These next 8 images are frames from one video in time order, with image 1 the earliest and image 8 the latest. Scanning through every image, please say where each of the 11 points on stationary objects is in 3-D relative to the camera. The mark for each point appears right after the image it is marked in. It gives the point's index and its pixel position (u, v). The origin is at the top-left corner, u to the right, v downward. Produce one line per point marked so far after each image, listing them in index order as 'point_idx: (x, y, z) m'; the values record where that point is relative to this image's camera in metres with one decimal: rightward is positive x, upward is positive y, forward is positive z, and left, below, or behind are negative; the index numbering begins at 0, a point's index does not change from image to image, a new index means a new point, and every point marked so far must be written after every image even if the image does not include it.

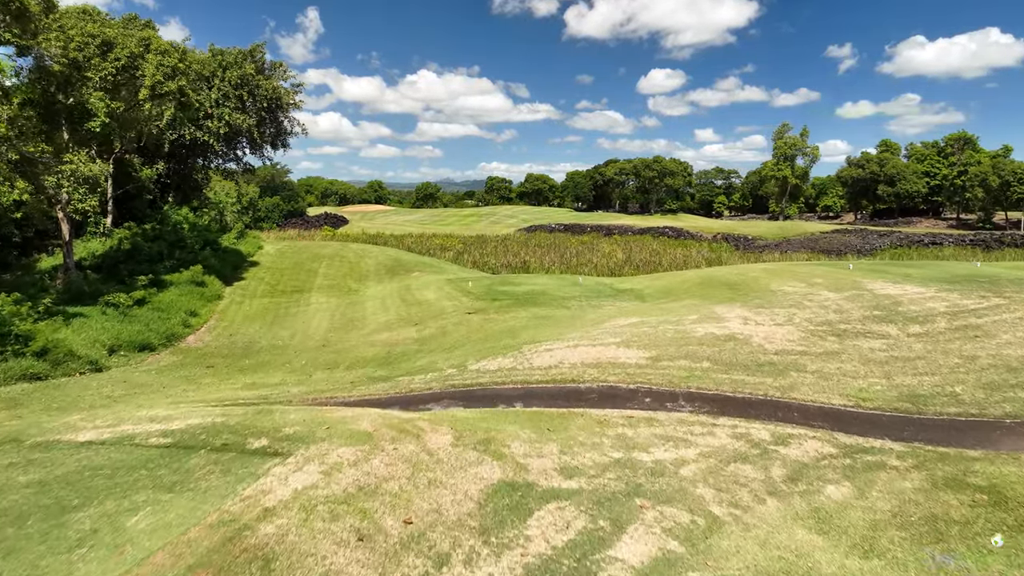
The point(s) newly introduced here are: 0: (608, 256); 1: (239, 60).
0: (+2.6, +0.9, +19.0) m
1: (-4.7, +3.9, +12.0) m
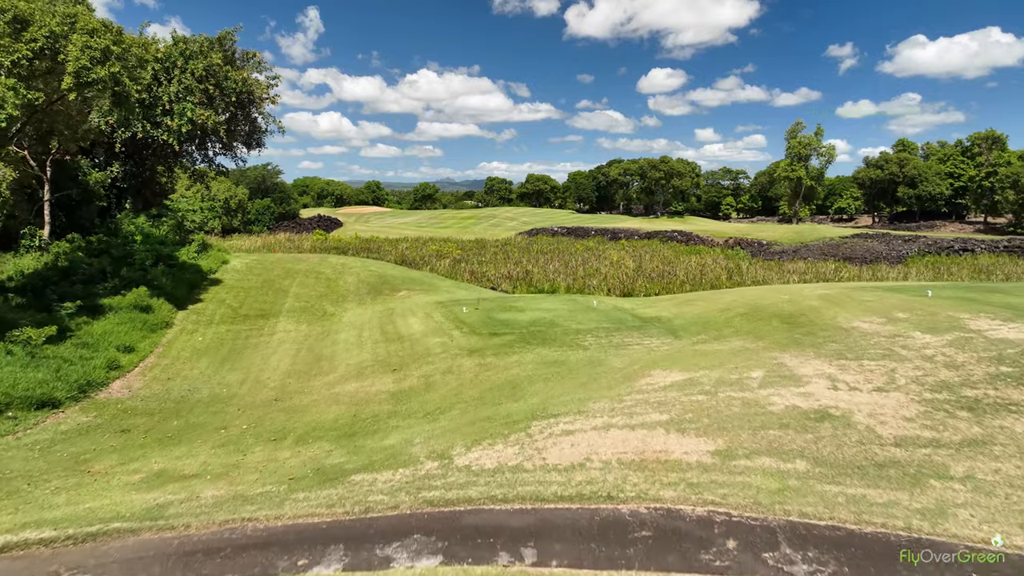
0: (+2.7, +0.6, +17.6) m
1: (-4.7, +3.7, +10.6) m
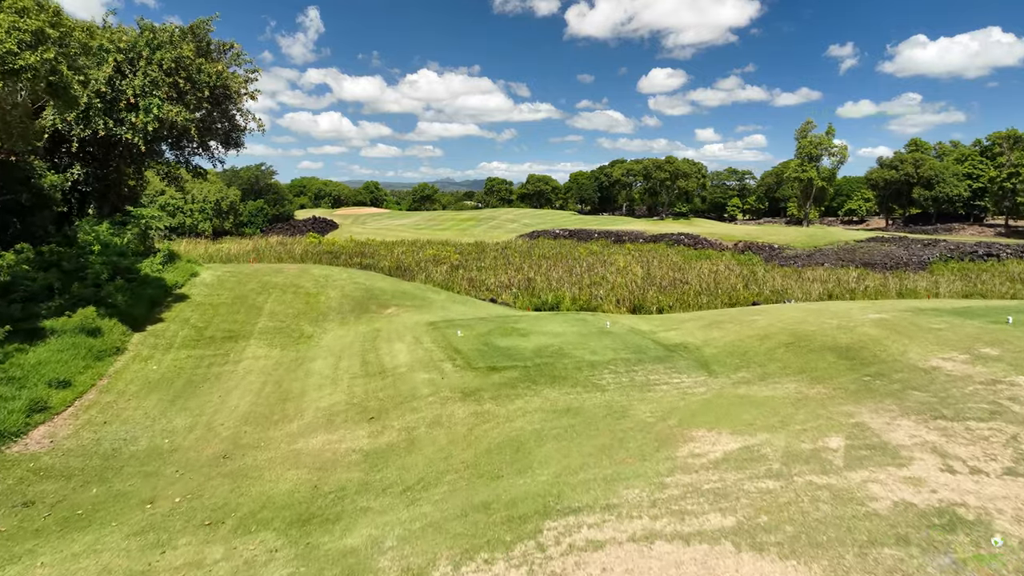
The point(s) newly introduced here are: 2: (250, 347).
0: (+2.7, +0.4, +16.6) m
1: (-4.7, +3.5, +9.6) m
2: (-2.6, -0.6, +7.0) m
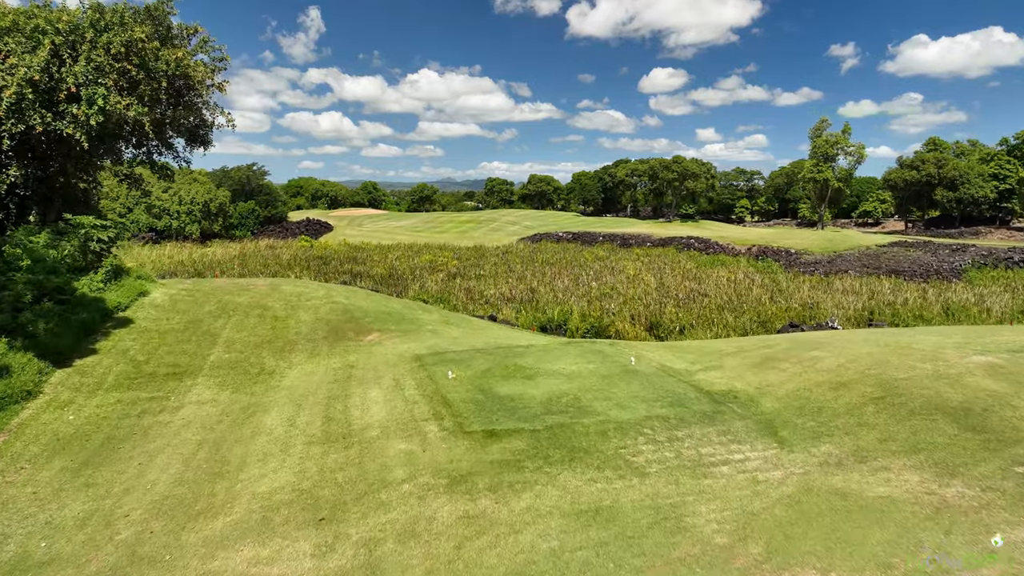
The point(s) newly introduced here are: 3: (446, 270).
0: (+2.7, +0.2, +15.4) m
1: (-4.6, +3.2, +8.4) m
2: (-2.6, -0.8, +5.8) m
3: (-1.7, +0.4, +17.7) m
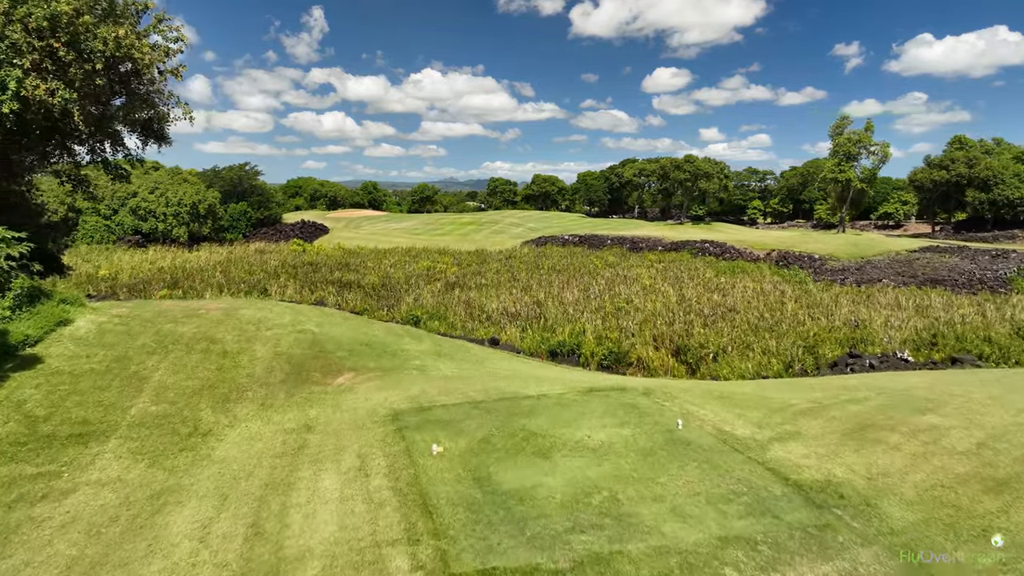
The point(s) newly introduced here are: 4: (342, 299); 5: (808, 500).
0: (+2.8, -0.1, +13.9) m
1: (-4.6, +3.0, +7.0) m
2: (-2.6, -1.1, +4.4) m
3: (-1.6, +0.2, +16.3) m
4: (-3.3, -0.2, +13.3) m
5: (+1.4, -1.0, +3.2) m
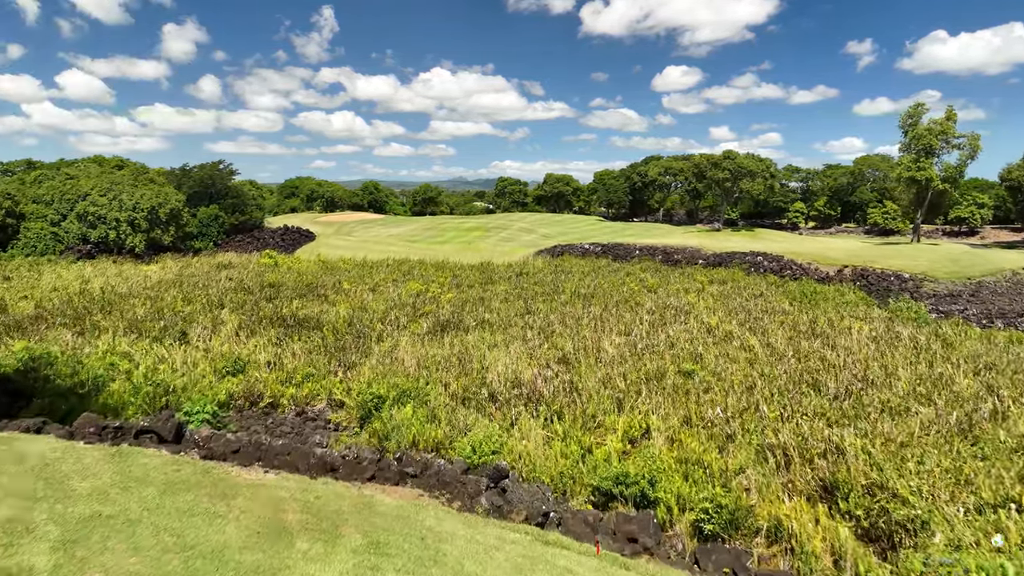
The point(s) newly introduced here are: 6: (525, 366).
0: (+3.0, -0.7, +9.8) m
1: (-4.5, +2.4, +3.0) m
2: (-2.5, -1.7, +0.3) m
3: (-1.3, -0.4, +12.2) m
4: (-3.1, -0.8, +9.3) m
5: (+1.5, -1.6, -0.8) m
6: (+0.2, -0.9, +8.6) m
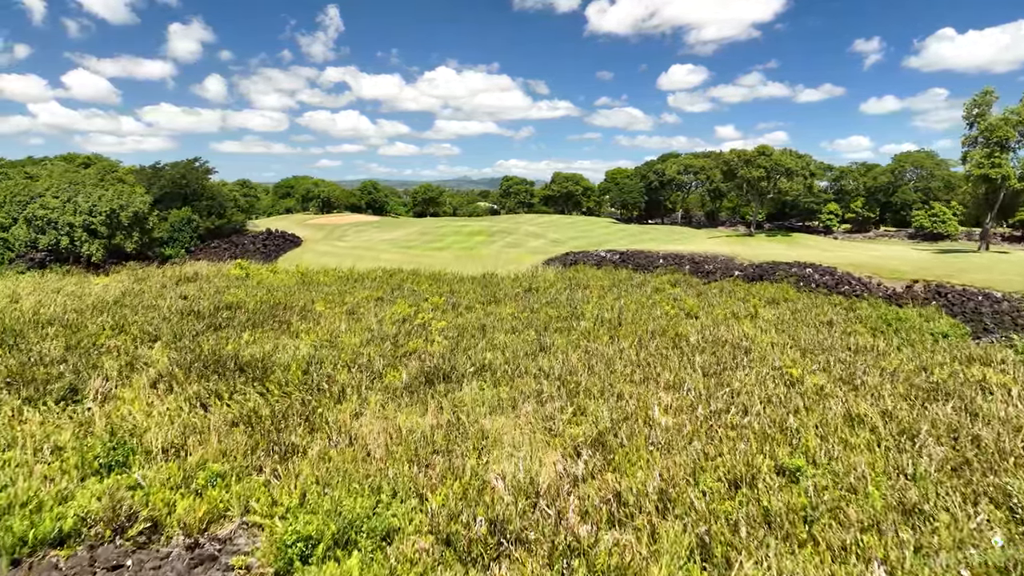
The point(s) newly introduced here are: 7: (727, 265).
0: (+3.1, -1.2, +7.0) m
1: (-4.4, +1.9, +0.2) m
2: (-2.5, -2.2, -2.5) m
3: (-1.2, -0.9, +9.4) m
4: (-3.0, -1.3, +6.5) m
5: (+1.5, -2.1, -3.7) m
6: (+0.3, -1.3, +5.7) m
7: (+6.0, +0.7, +19.2) m
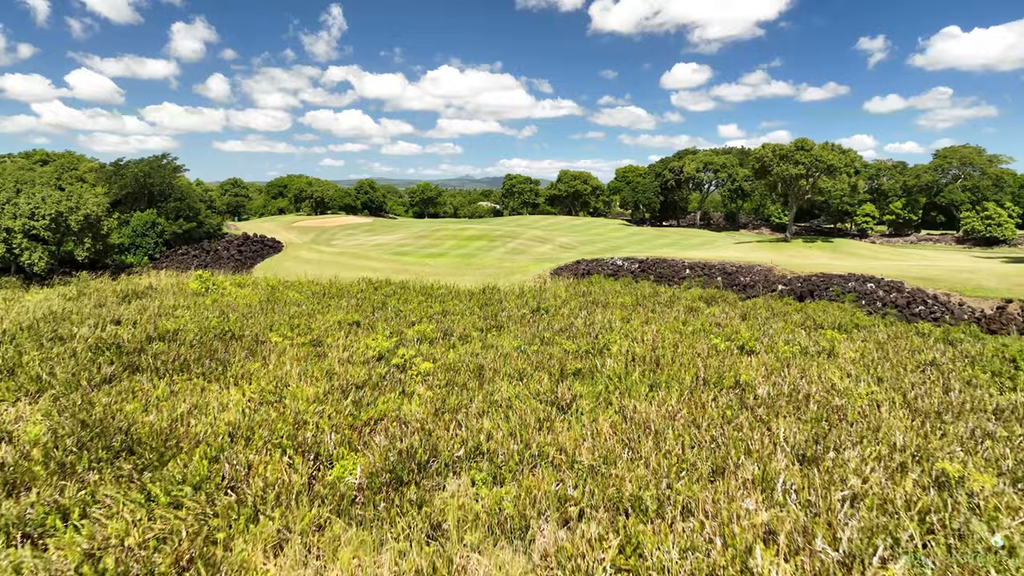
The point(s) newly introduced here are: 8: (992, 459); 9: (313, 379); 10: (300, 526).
0: (+3.2, -1.5, +4.3) m
1: (-4.4, +1.5, -2.5) m
2: (-2.4, -2.6, -5.2) m
3: (-1.1, -1.2, +6.7) m
4: (-2.9, -1.7, +3.8) m
5: (+1.5, -2.5, -6.4) m
6: (+0.4, -1.7, +3.0) m
7: (+6.1, +0.3, +16.5) m
8: (+3.9, -1.4, +5.5) m
9: (-2.4, -1.0, +8.4) m
10: (-1.4, -1.5, +4.7) m
